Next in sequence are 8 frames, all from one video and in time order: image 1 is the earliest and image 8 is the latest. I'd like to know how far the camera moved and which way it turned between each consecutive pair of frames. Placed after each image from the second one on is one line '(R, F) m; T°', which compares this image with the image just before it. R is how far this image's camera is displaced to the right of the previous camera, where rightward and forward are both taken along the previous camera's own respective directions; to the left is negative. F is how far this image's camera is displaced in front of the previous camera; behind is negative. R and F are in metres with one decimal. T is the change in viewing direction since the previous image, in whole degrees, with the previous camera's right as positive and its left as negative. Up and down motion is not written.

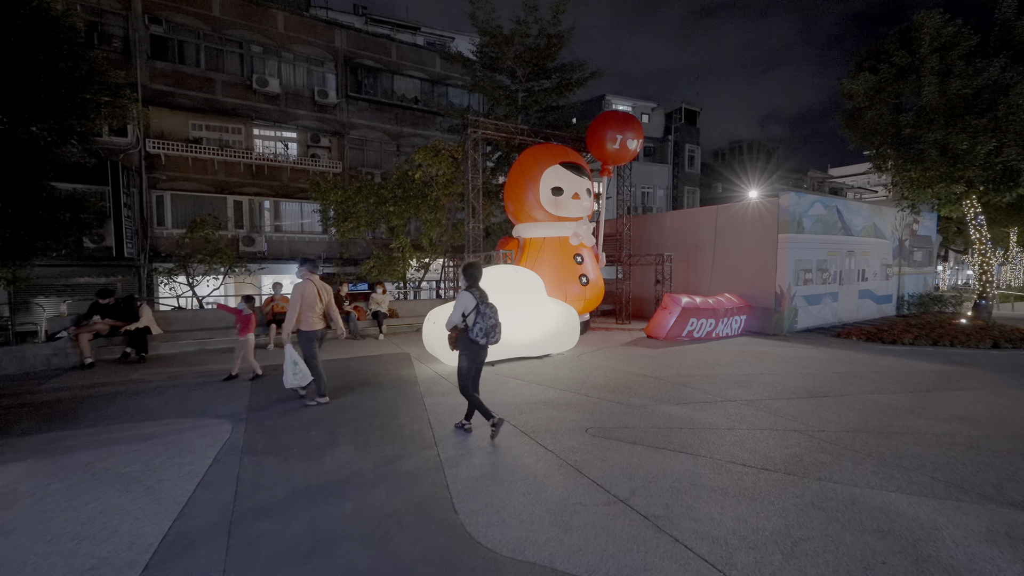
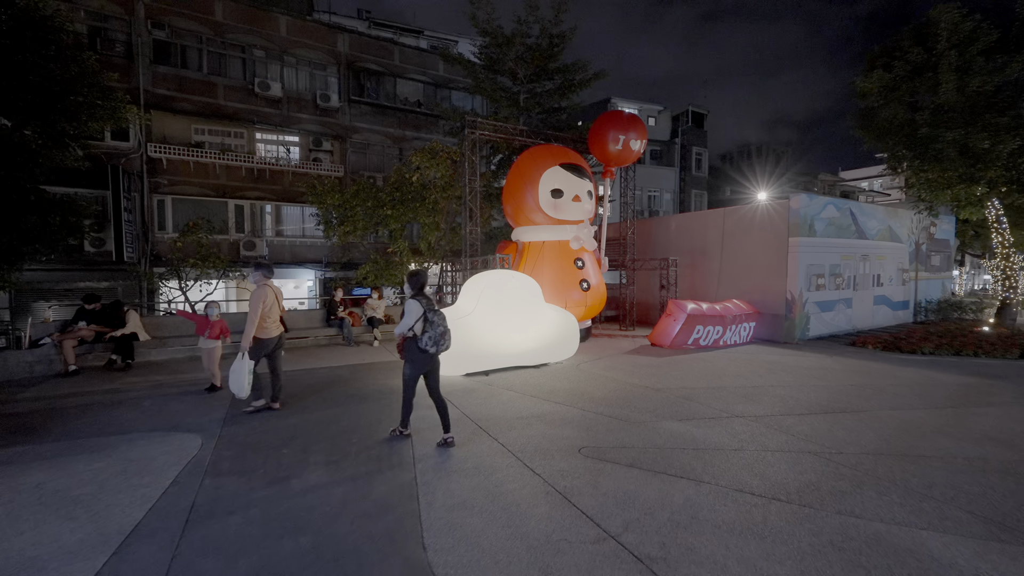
(+0.2, +0.3) m; -1°
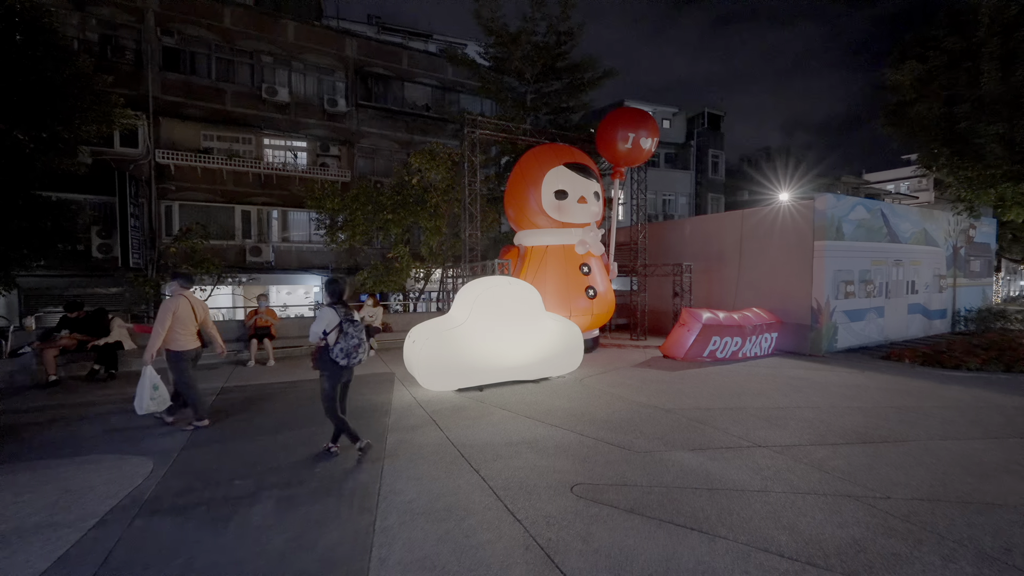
(+0.3, +0.6) m; -2°
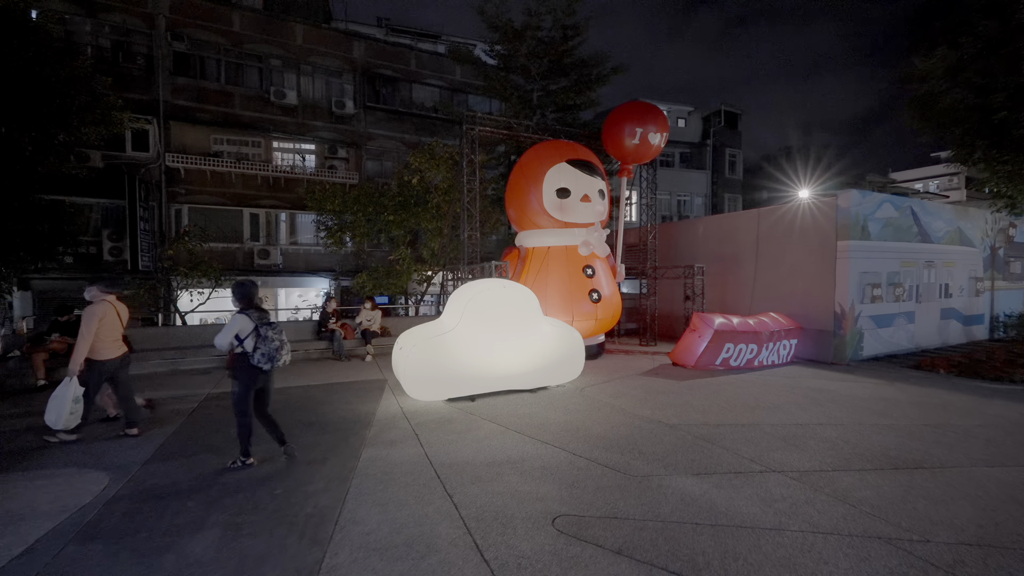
(+0.3, +0.4) m; -2°
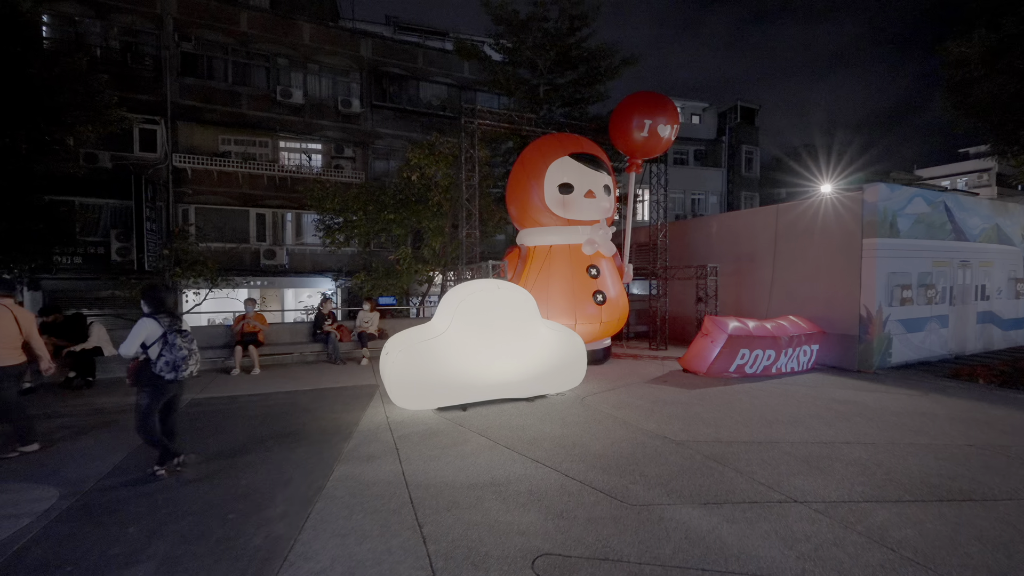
(+0.3, +0.4) m; -2°
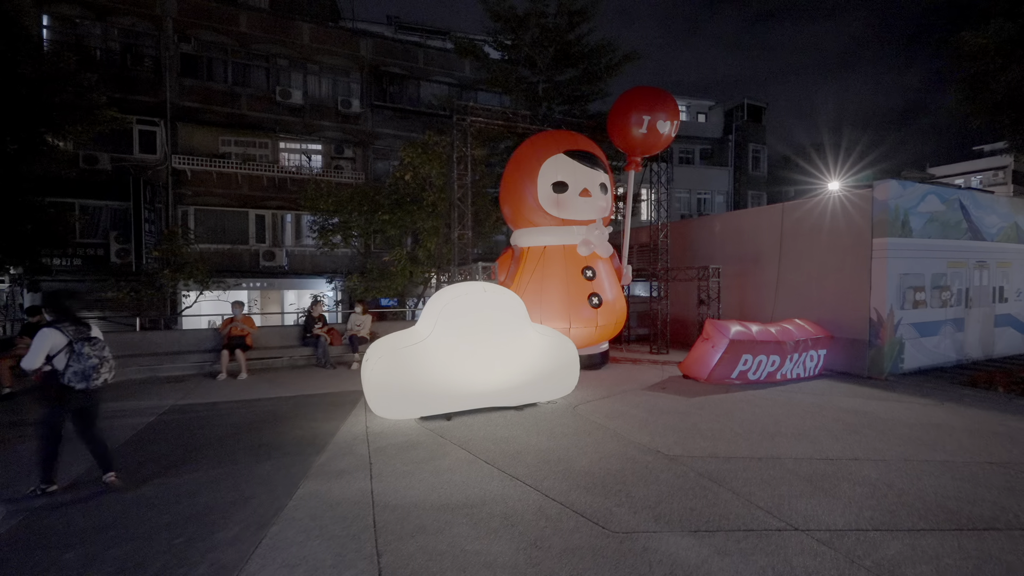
(+0.3, +0.3) m; -1°
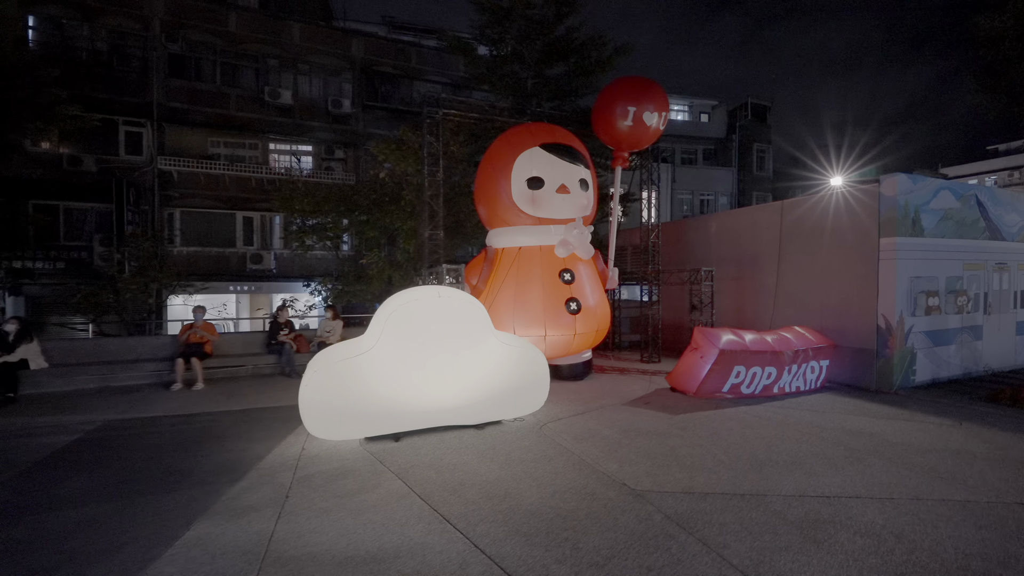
(+0.6, +0.6) m; -1°
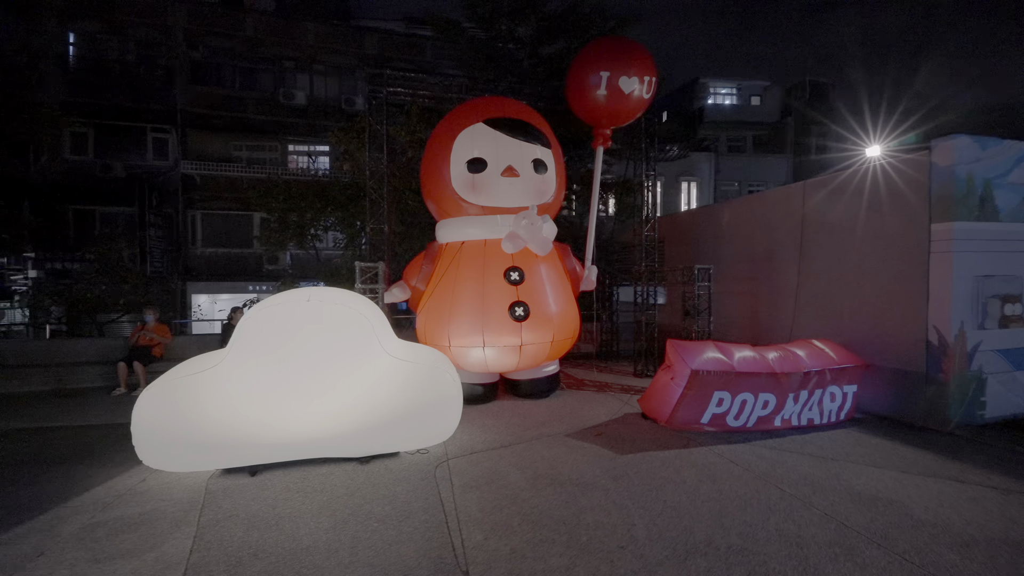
(+1.6, +1.2) m; -7°
